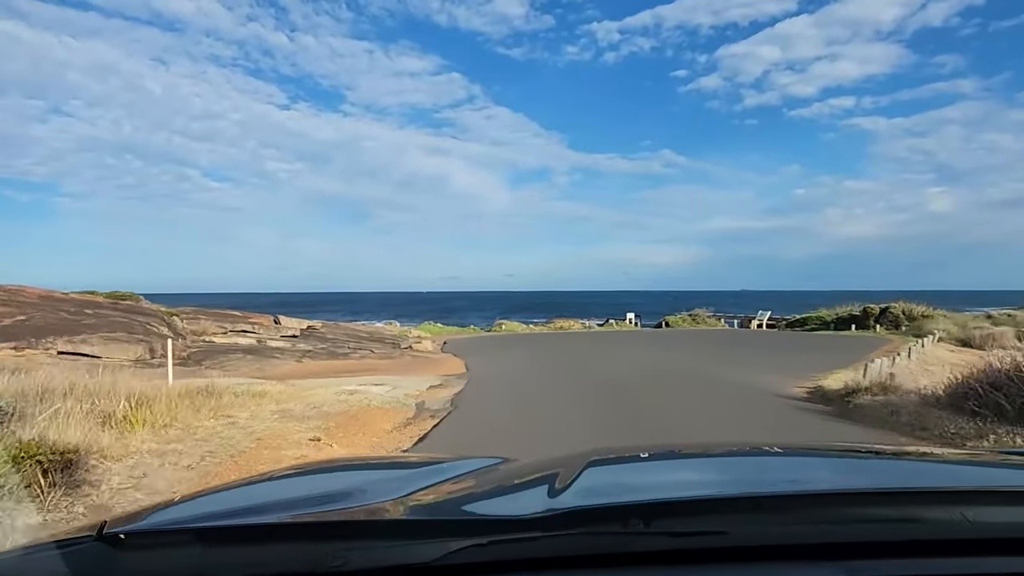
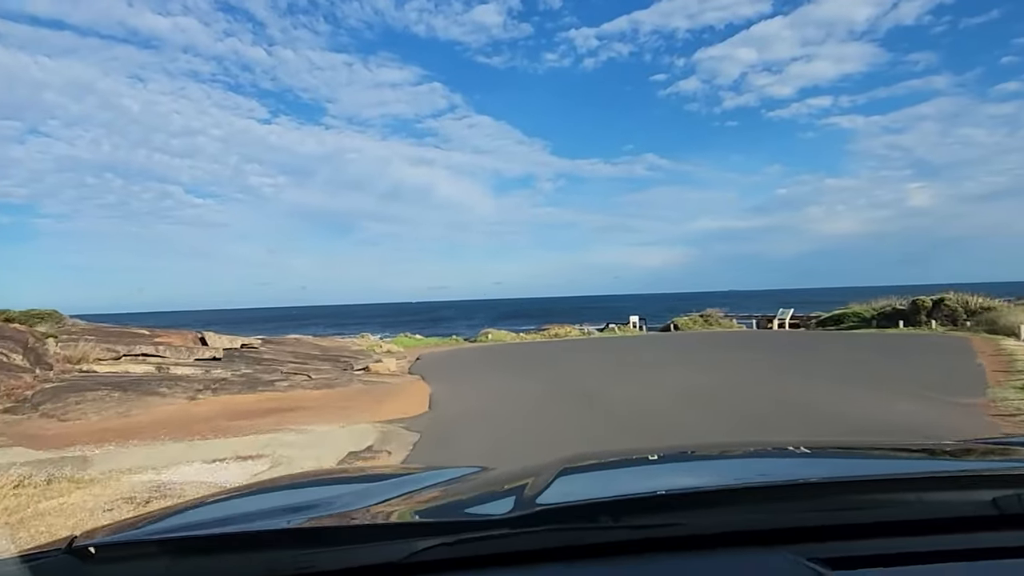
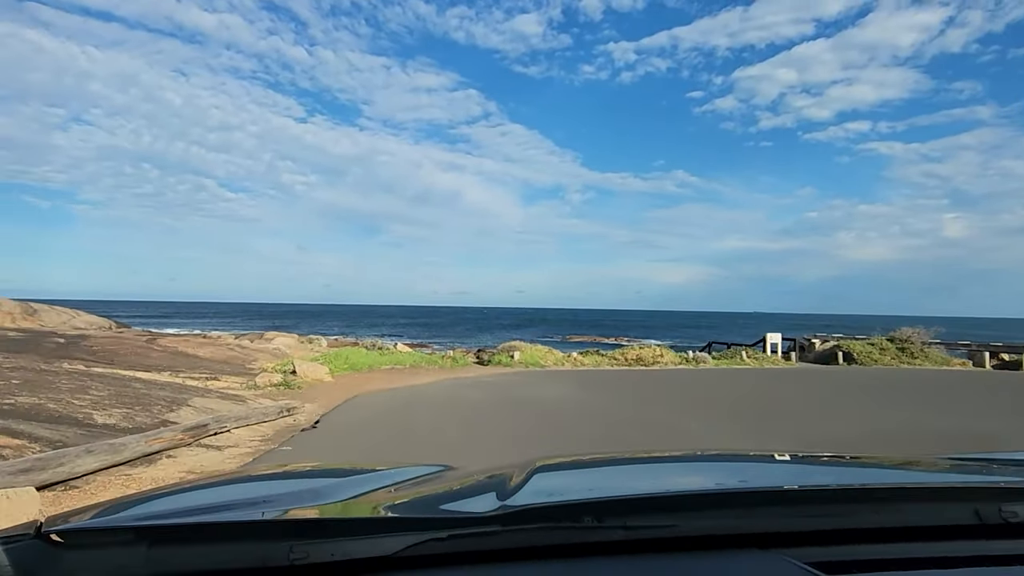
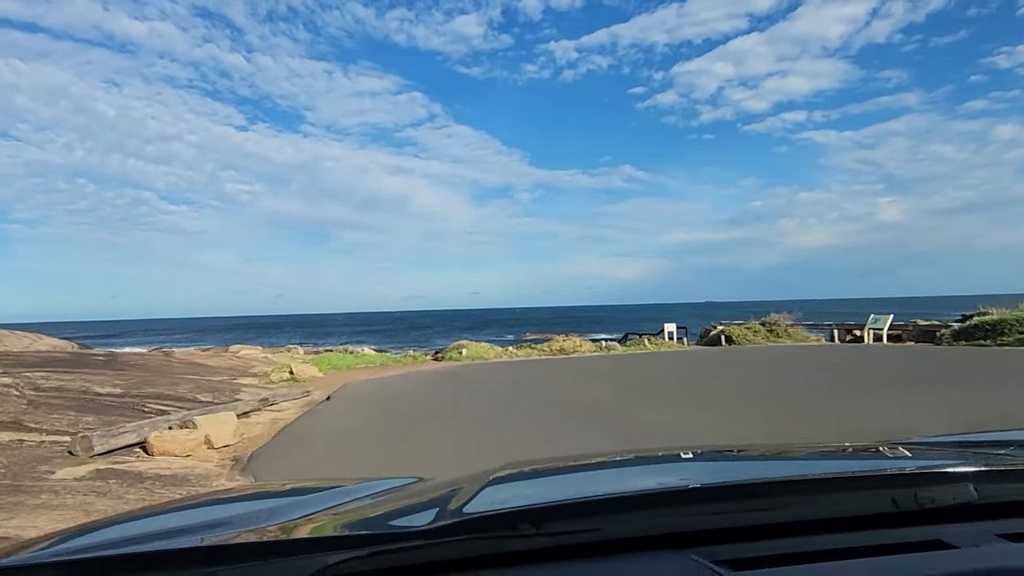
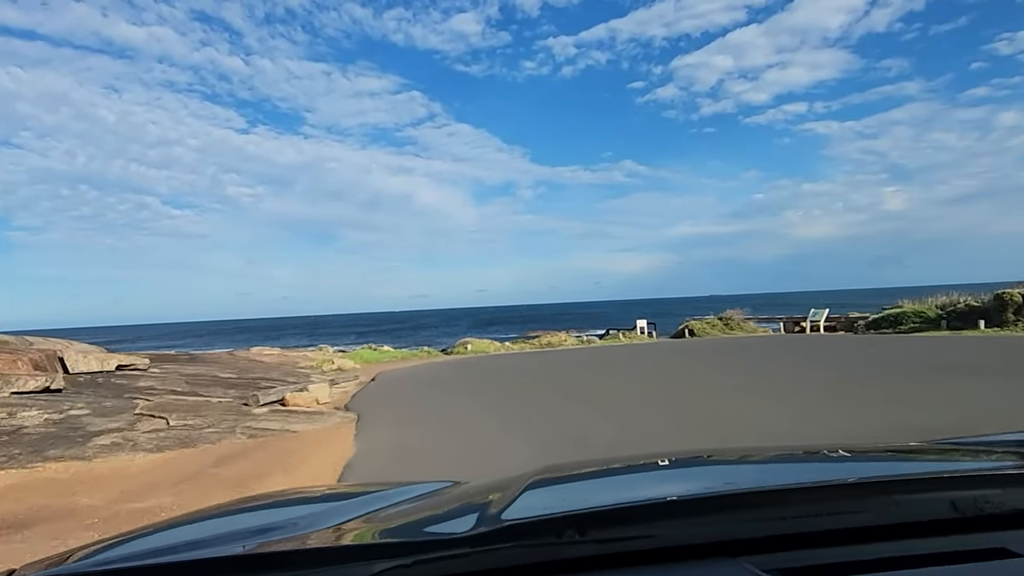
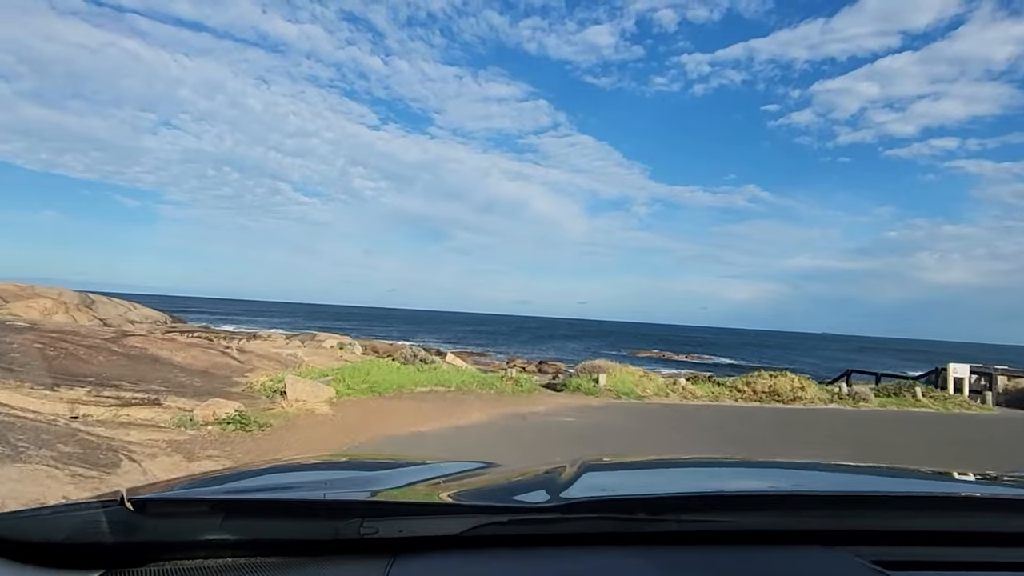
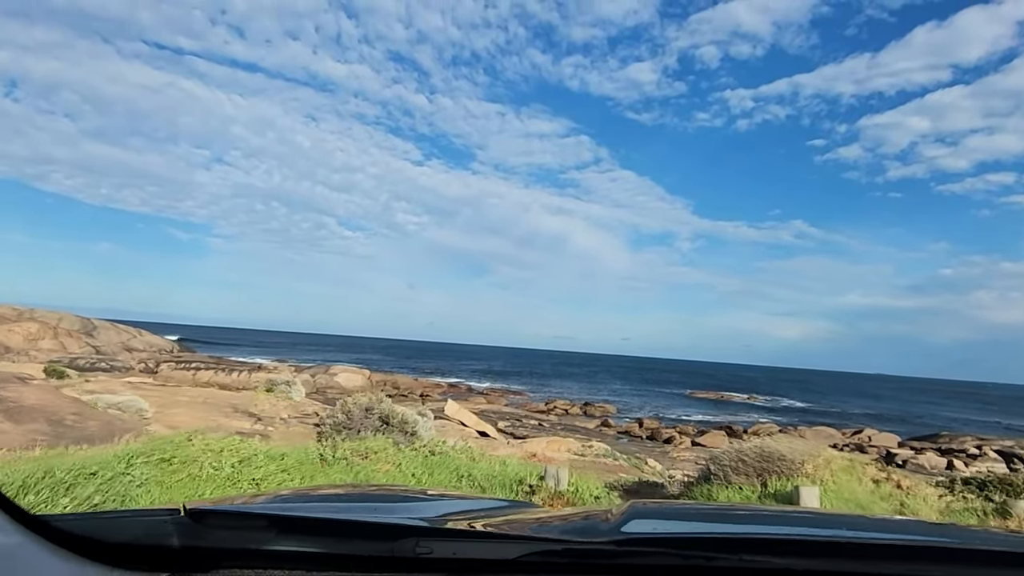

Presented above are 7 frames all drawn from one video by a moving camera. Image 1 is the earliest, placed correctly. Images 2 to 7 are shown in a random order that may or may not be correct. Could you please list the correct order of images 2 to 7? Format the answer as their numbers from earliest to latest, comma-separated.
2, 5, 4, 3, 6, 7
